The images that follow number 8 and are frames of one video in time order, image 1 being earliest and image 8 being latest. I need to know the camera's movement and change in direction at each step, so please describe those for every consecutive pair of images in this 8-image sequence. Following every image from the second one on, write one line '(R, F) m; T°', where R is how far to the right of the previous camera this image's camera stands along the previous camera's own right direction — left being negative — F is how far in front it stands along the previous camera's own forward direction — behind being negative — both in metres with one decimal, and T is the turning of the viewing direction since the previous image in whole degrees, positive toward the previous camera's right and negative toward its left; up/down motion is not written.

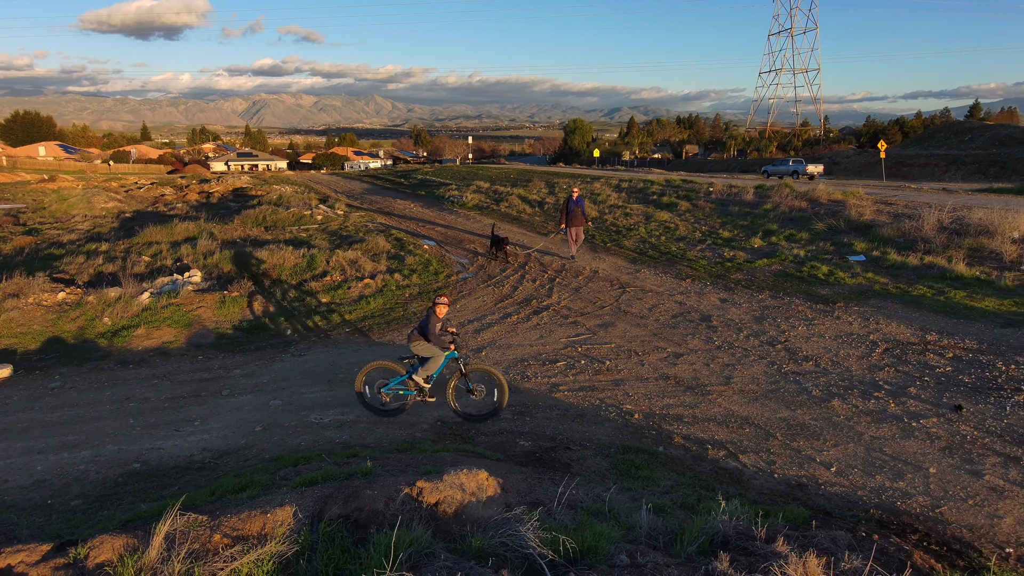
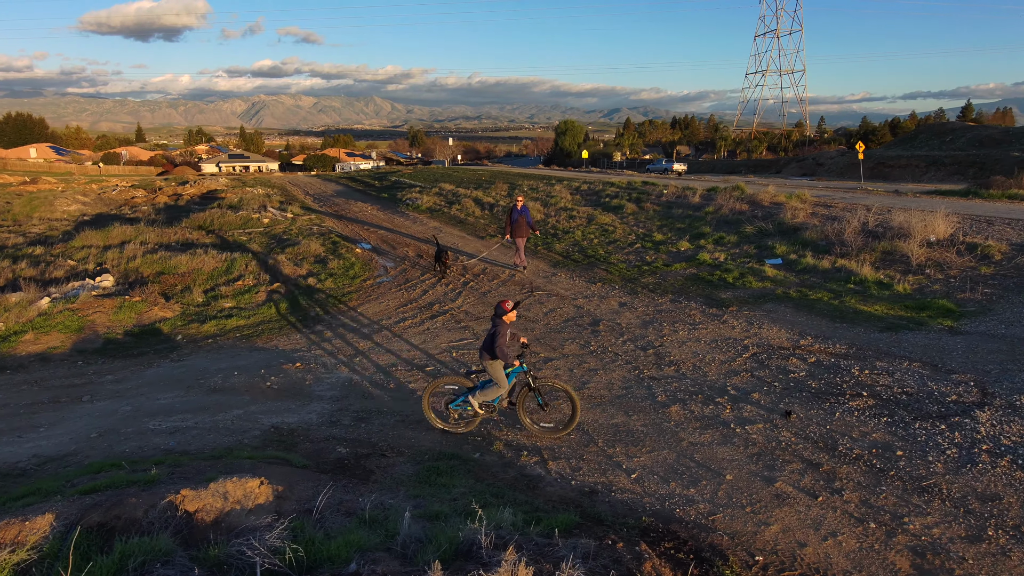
(+1.8, 0.0) m; 0°
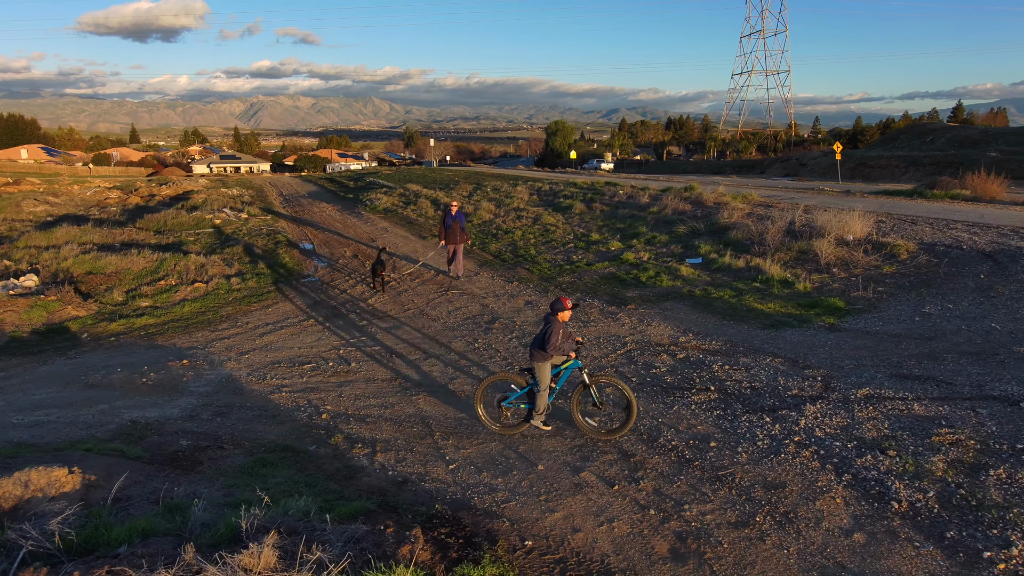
(+1.7, -0.2) m; 0°
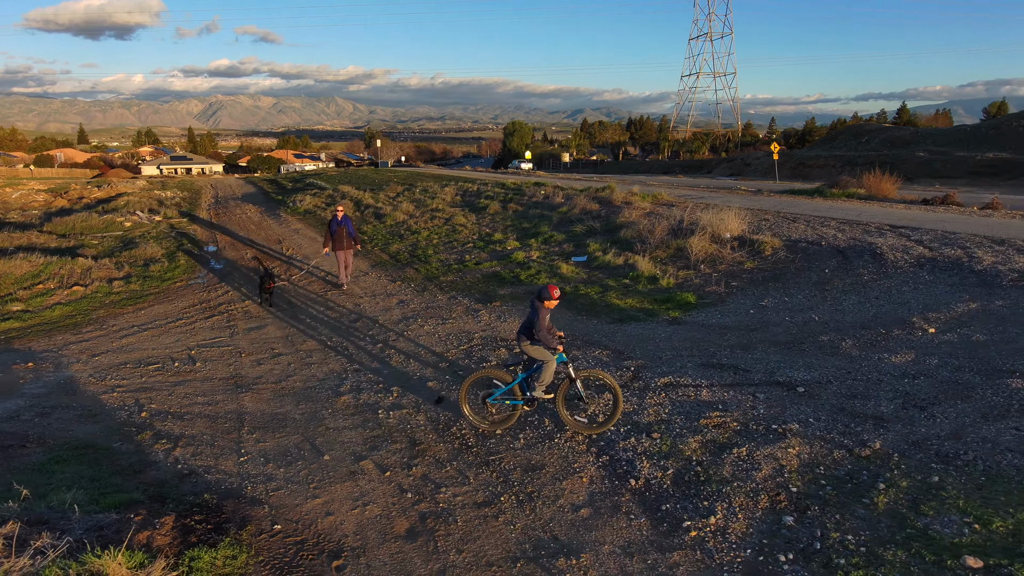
(+1.8, -0.4) m; +3°
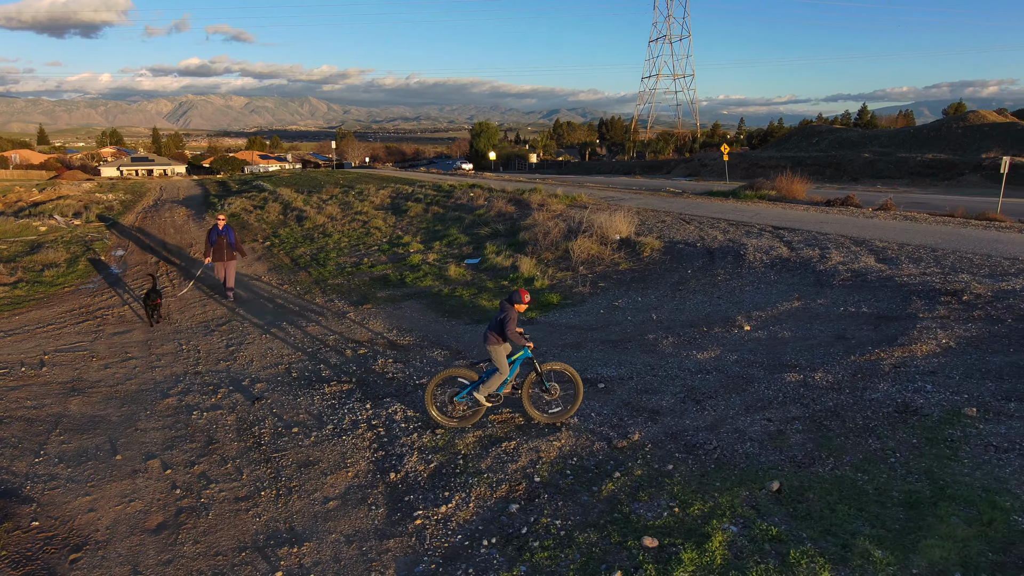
(+2.0, -0.4) m; +2°
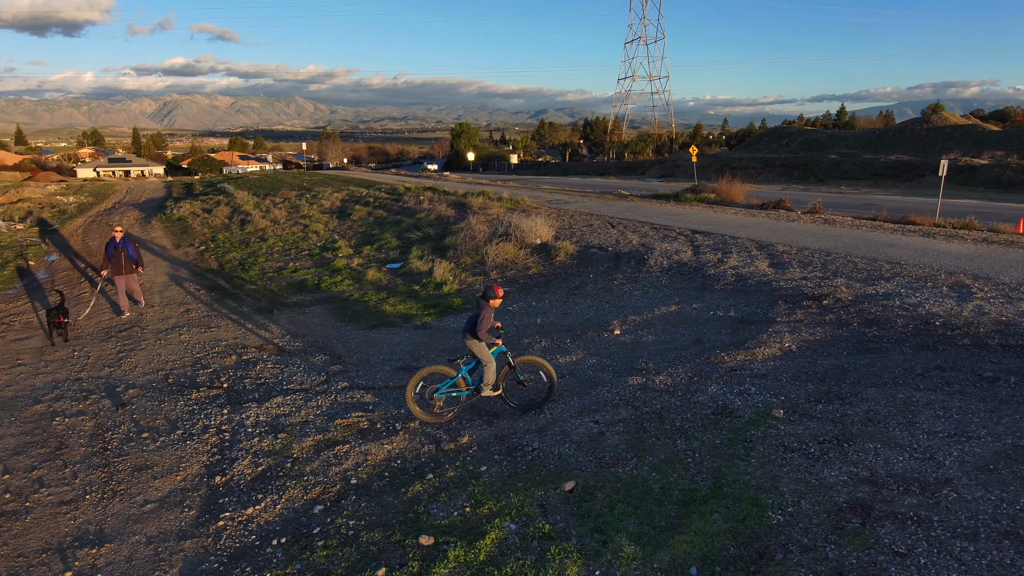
(+1.6, -0.3) m; +1°
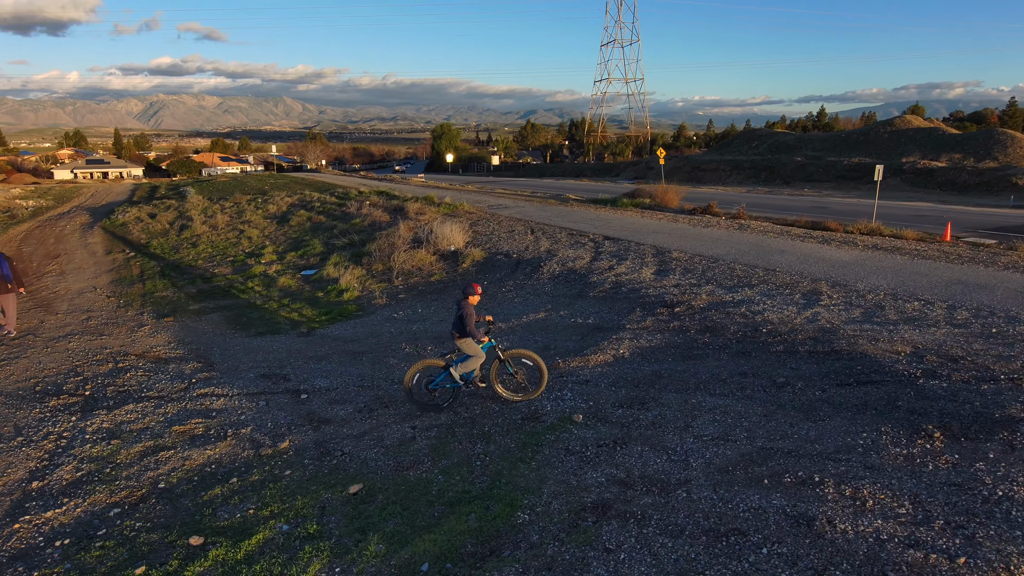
(+1.9, -0.4) m; +1°
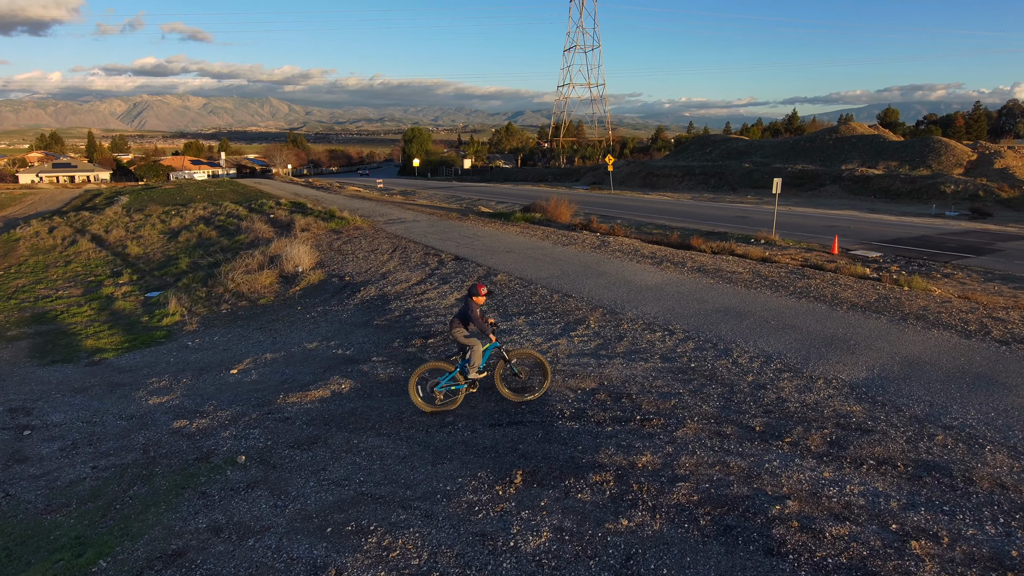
(+3.6, -0.3) m; +1°
